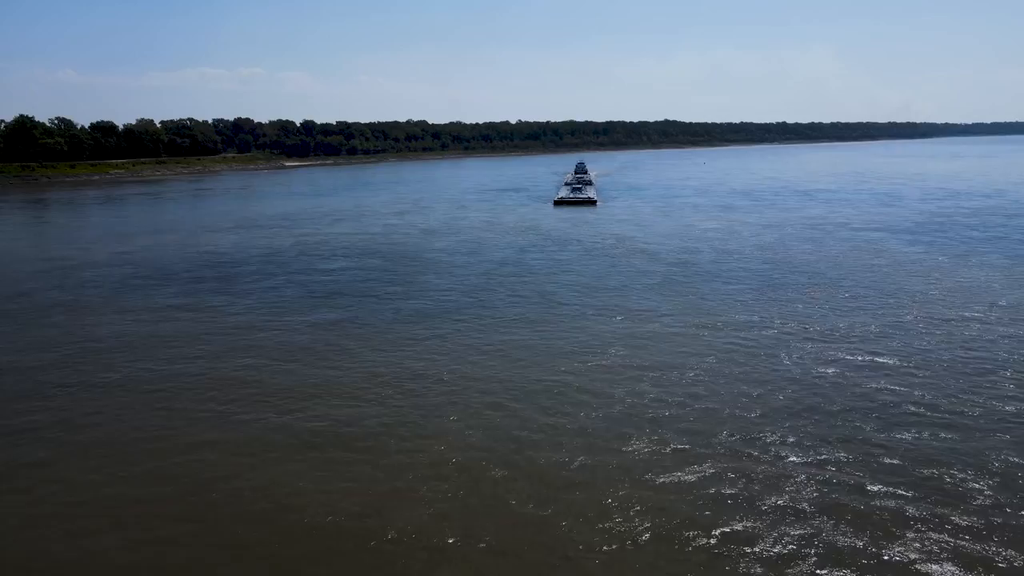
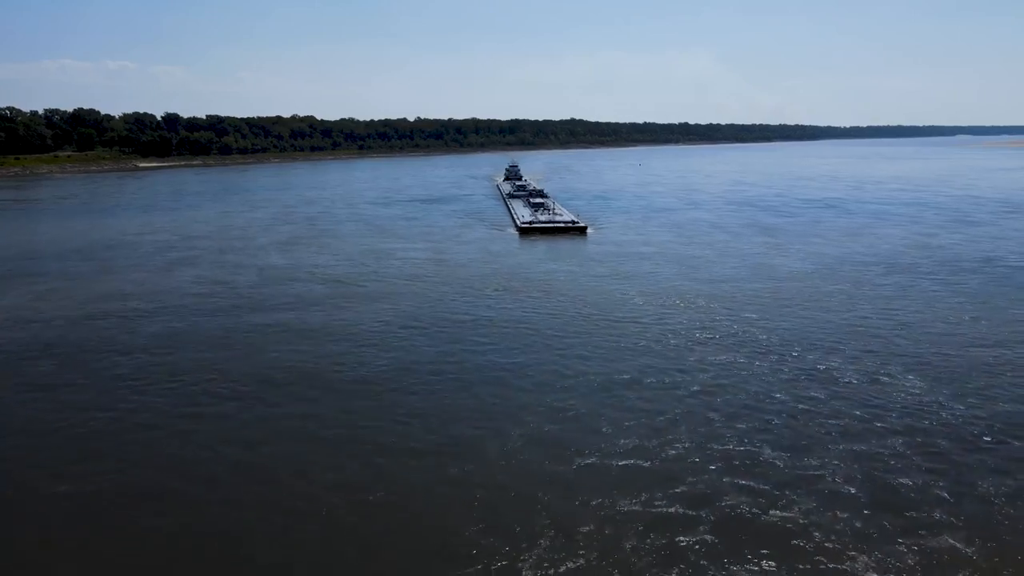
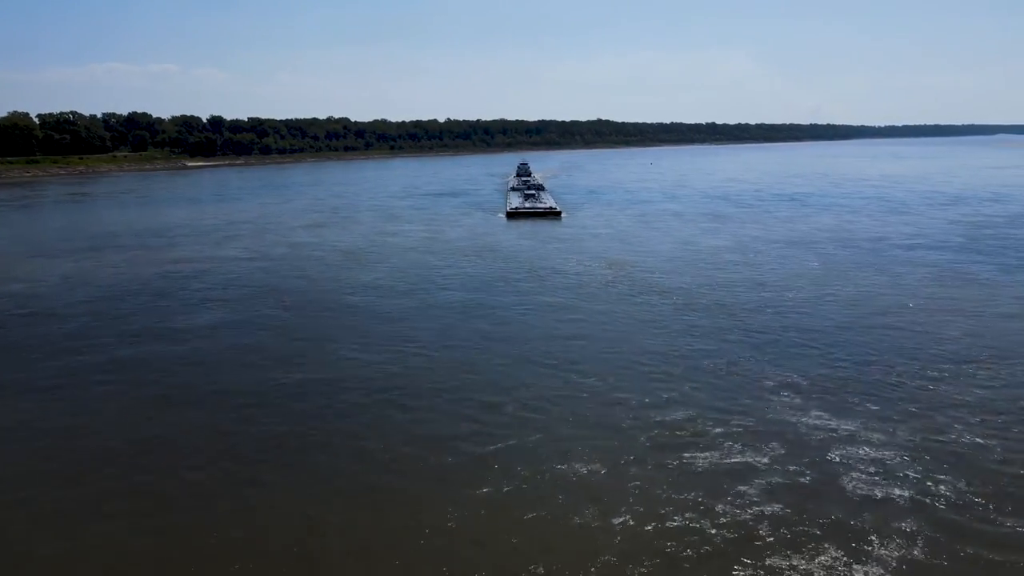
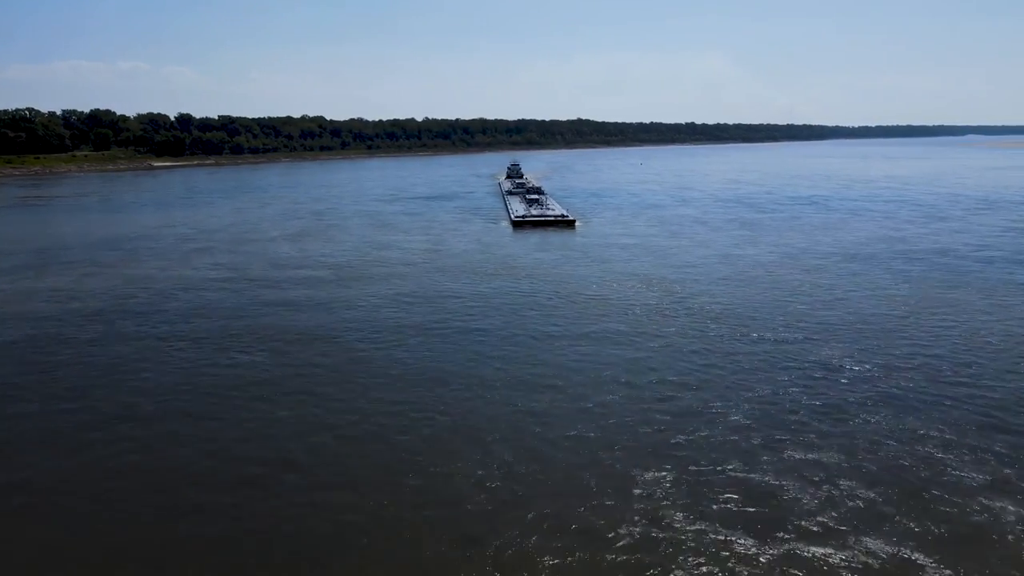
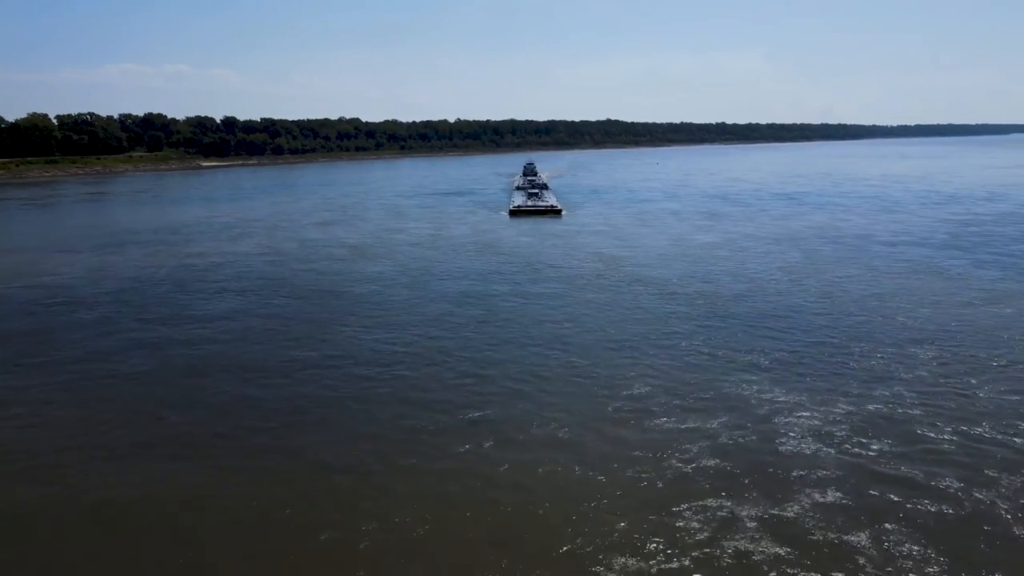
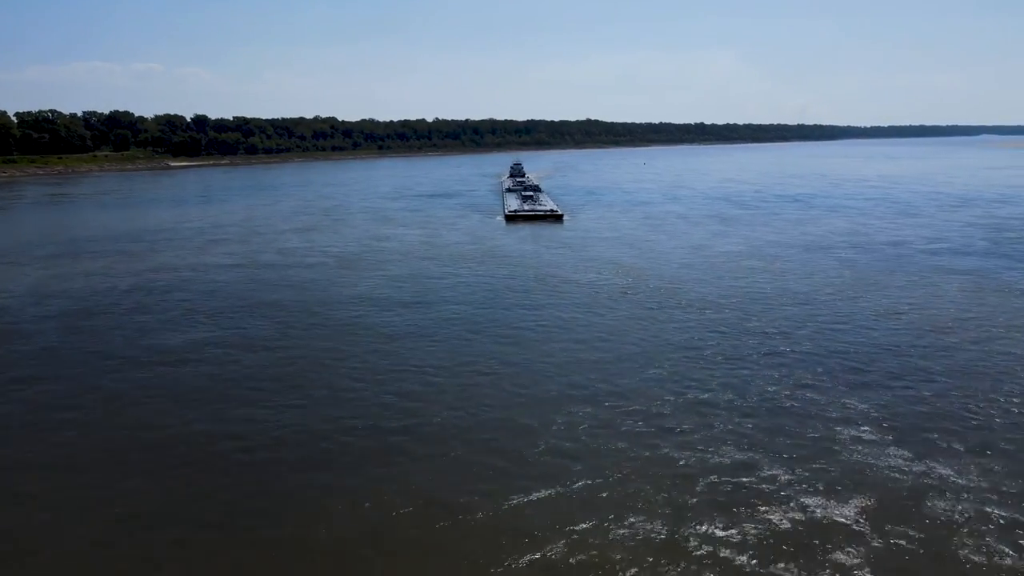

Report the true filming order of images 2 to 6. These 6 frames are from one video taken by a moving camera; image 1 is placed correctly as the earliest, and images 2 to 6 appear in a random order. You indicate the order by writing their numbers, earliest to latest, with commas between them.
5, 3, 6, 4, 2
